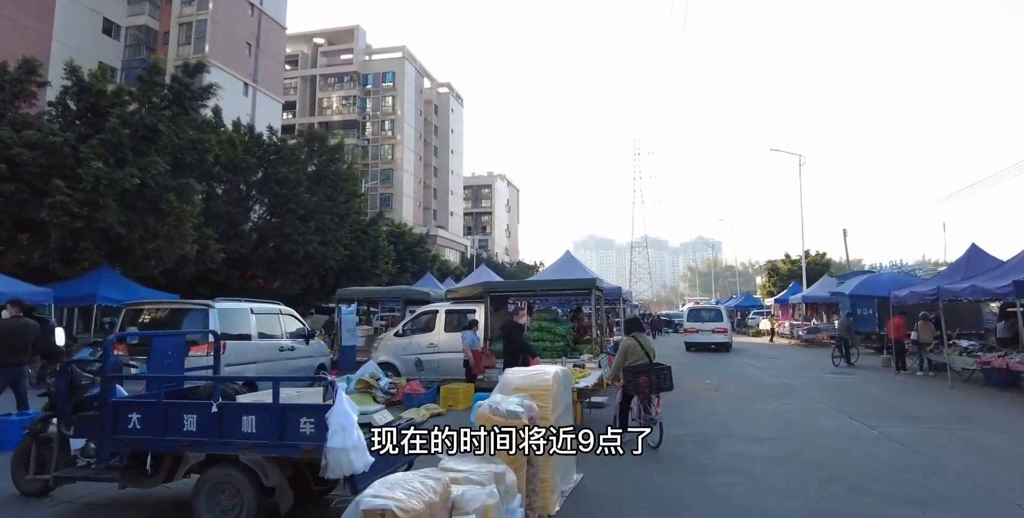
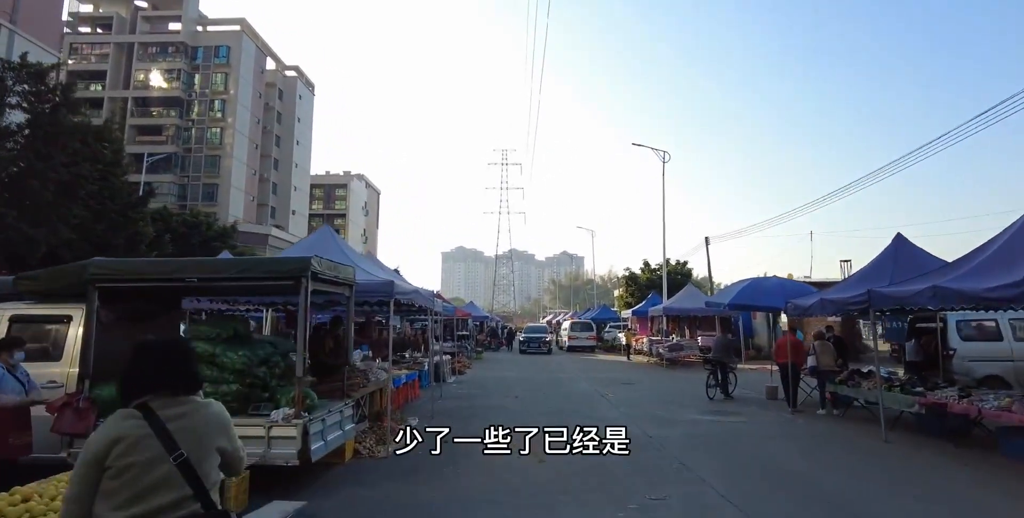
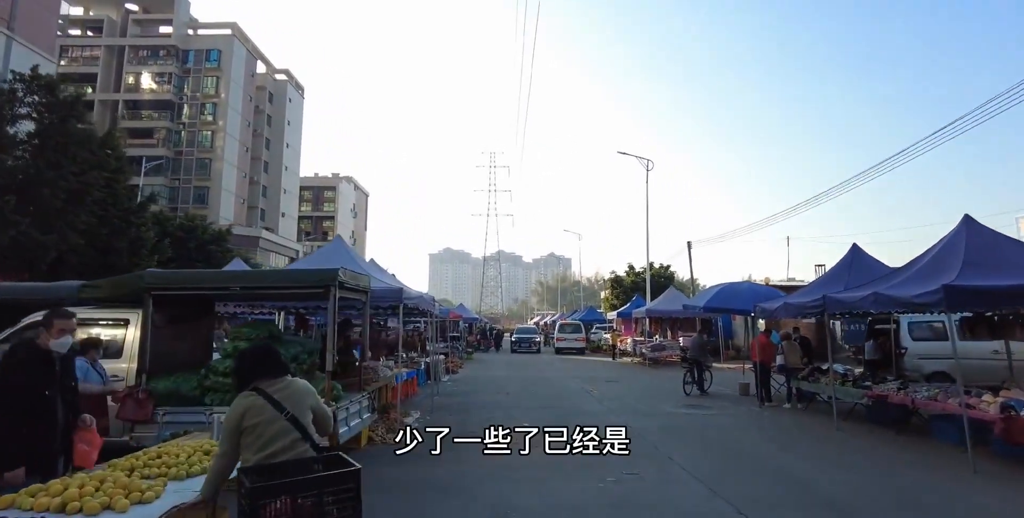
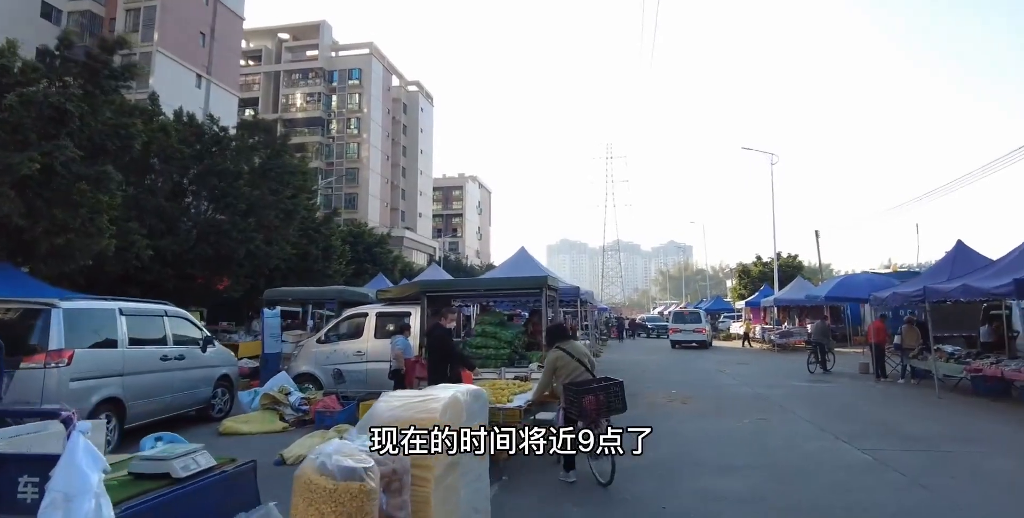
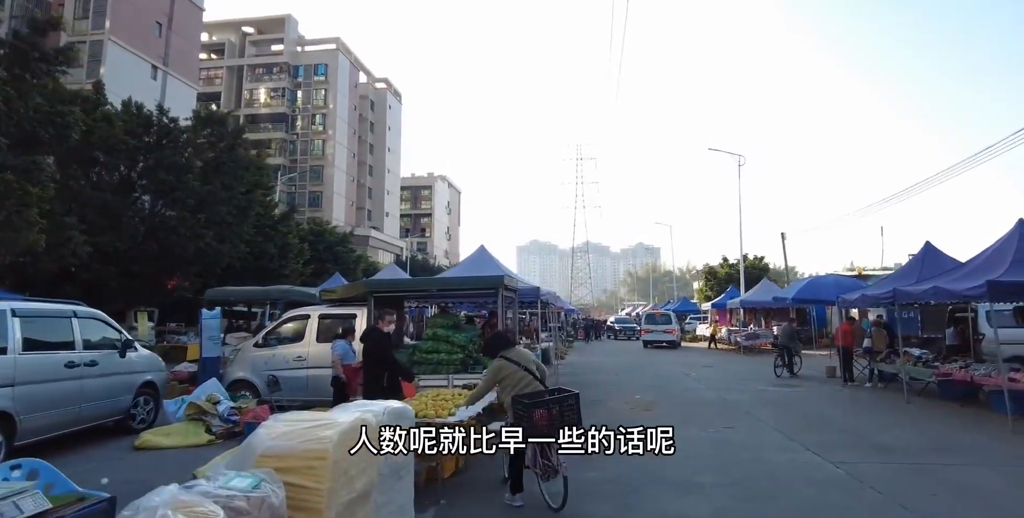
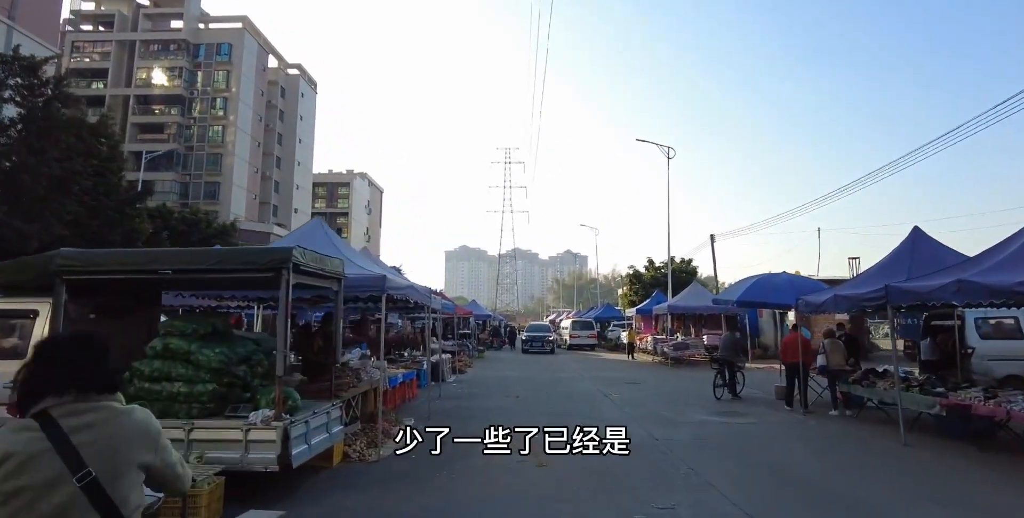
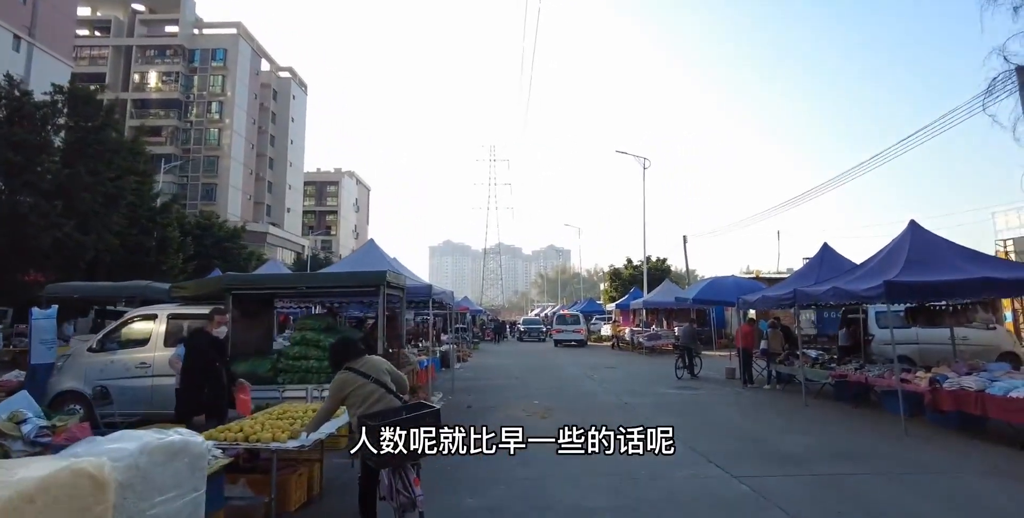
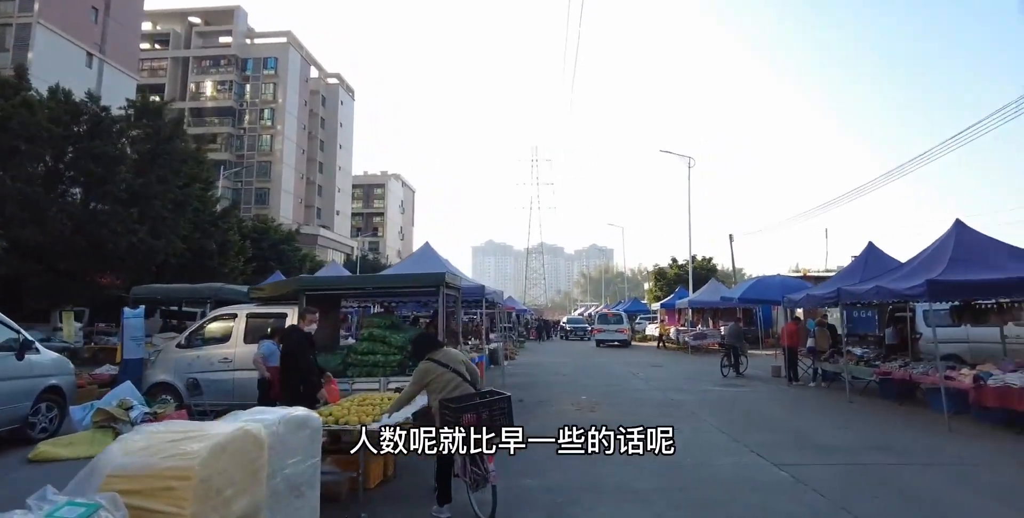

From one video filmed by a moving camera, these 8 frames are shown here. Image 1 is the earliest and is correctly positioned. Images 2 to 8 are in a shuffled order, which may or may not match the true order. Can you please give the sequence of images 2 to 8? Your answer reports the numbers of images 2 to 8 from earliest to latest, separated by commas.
4, 5, 8, 7, 3, 2, 6
